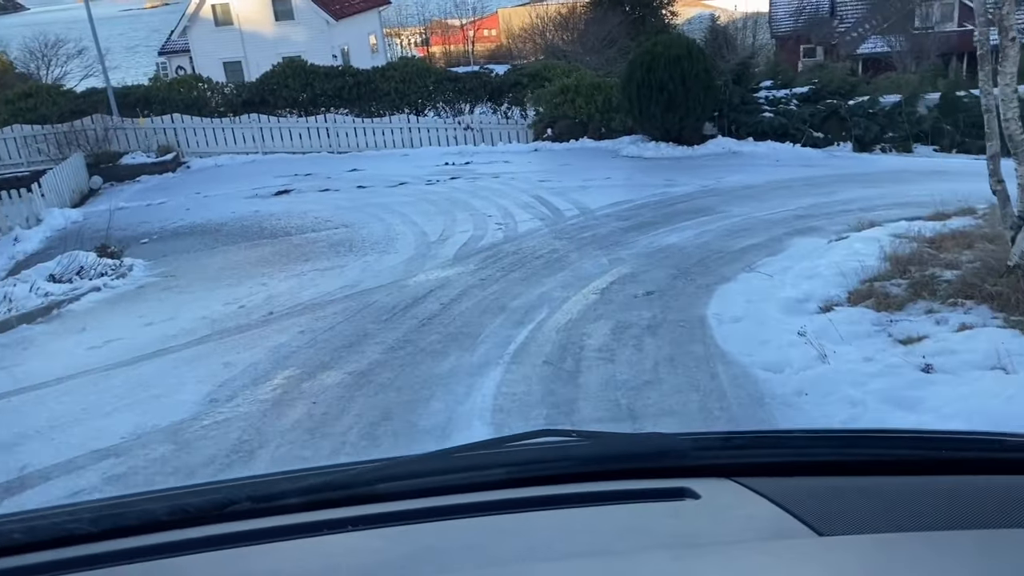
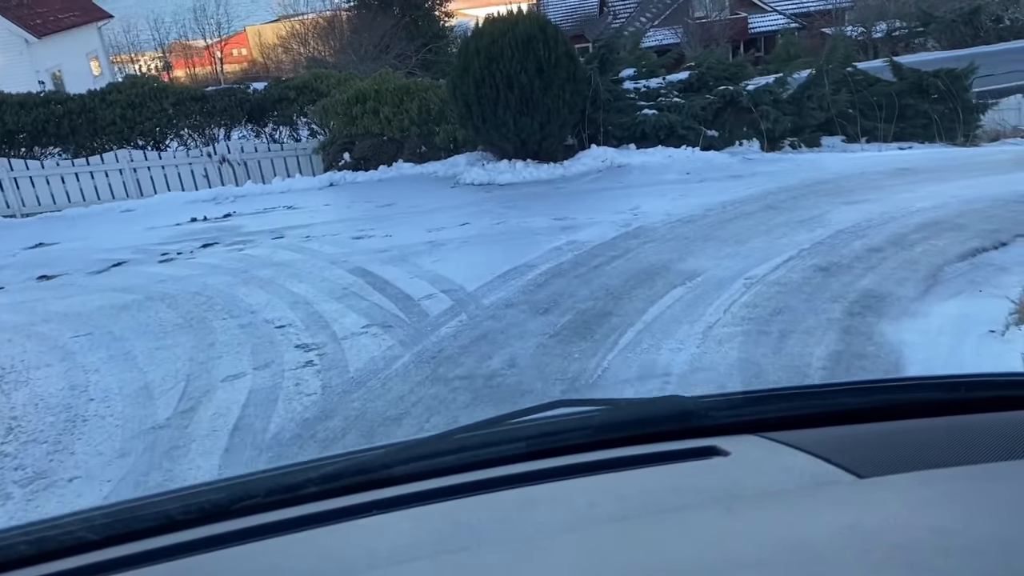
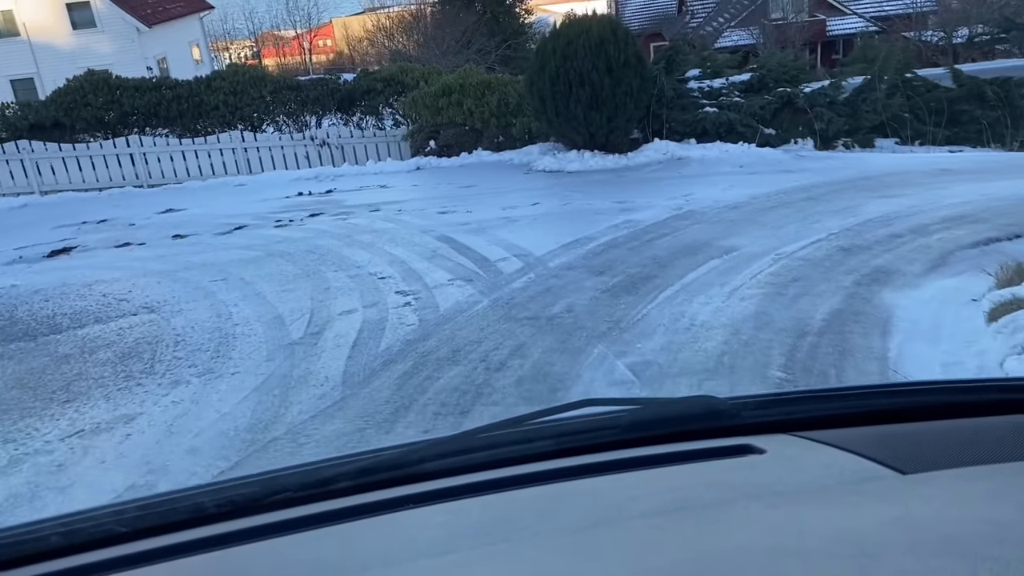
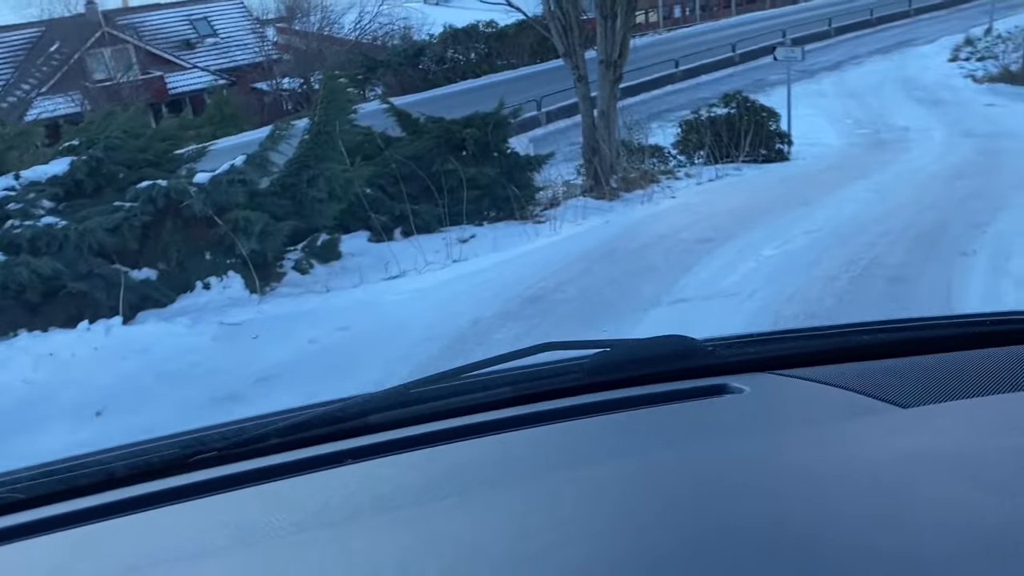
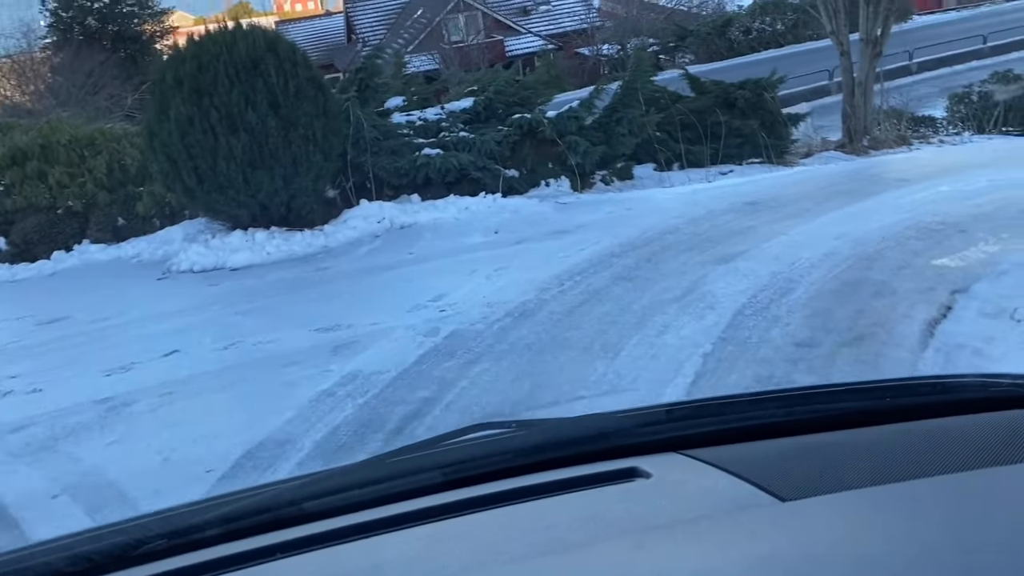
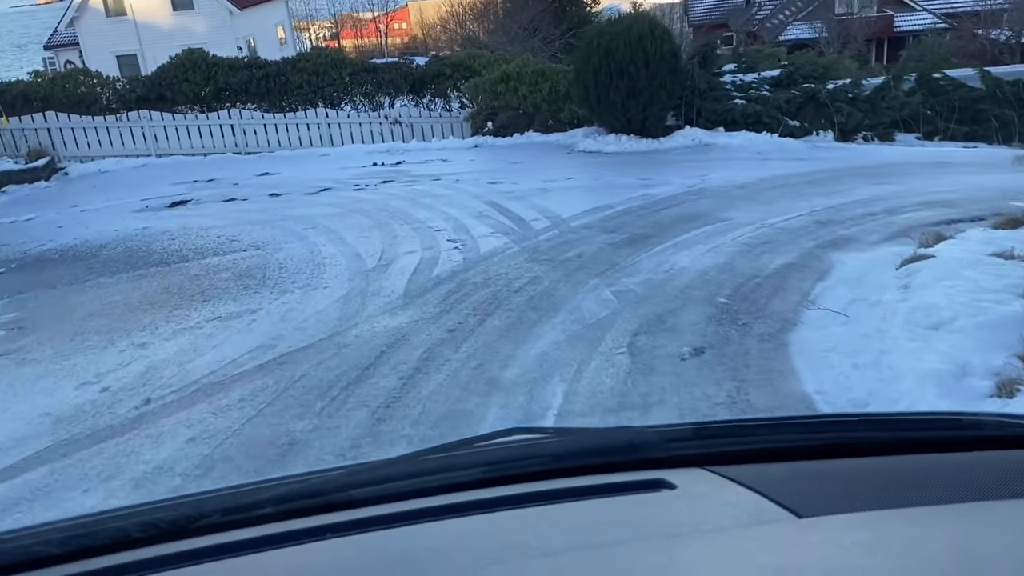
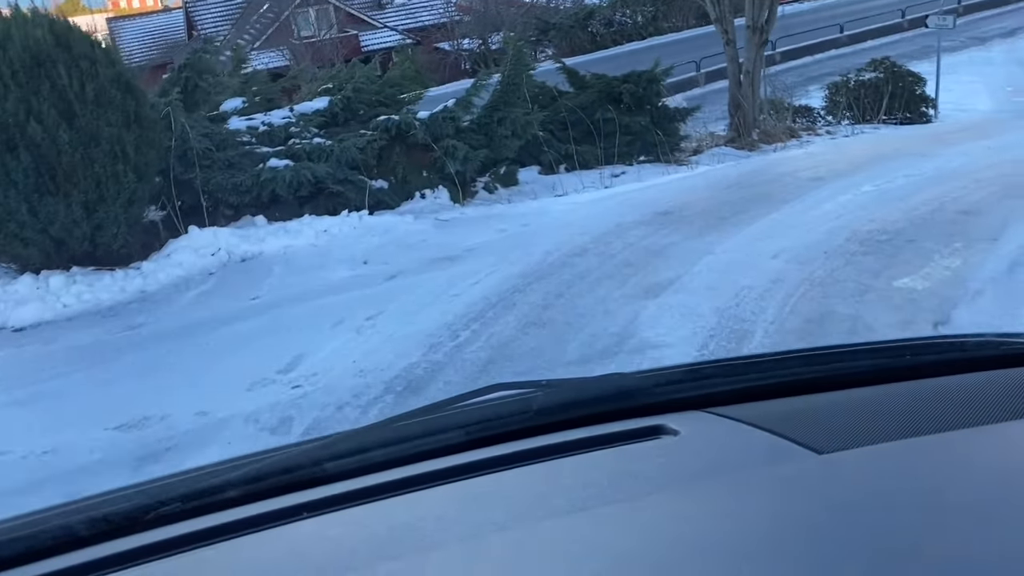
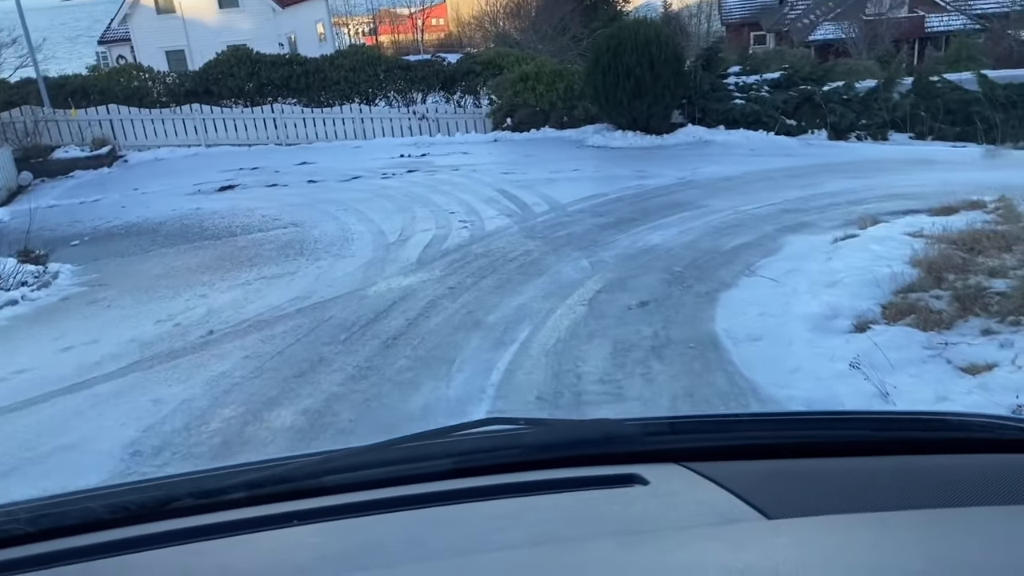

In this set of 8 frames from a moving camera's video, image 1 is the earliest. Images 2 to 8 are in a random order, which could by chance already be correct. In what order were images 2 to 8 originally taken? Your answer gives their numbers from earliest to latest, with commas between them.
8, 6, 3, 2, 5, 7, 4
